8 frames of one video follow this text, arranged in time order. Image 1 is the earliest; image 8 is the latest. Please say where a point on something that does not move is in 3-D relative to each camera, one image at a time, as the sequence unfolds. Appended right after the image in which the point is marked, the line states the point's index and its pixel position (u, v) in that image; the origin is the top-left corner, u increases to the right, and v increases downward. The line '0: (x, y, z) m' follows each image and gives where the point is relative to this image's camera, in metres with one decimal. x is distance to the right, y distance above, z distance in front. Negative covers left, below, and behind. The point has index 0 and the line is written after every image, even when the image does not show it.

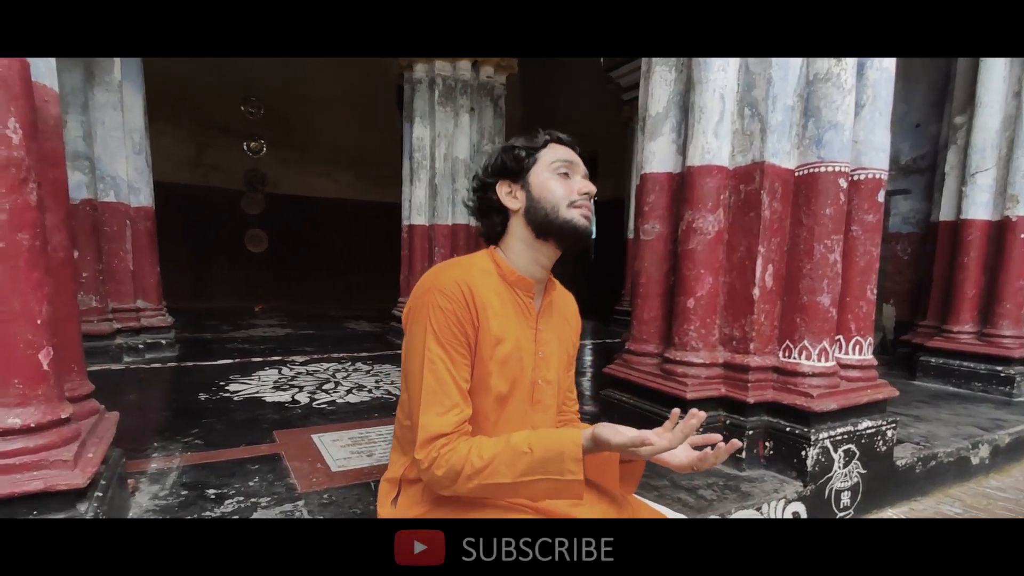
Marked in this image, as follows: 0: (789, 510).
0: (+0.8, -0.7, +1.7) m
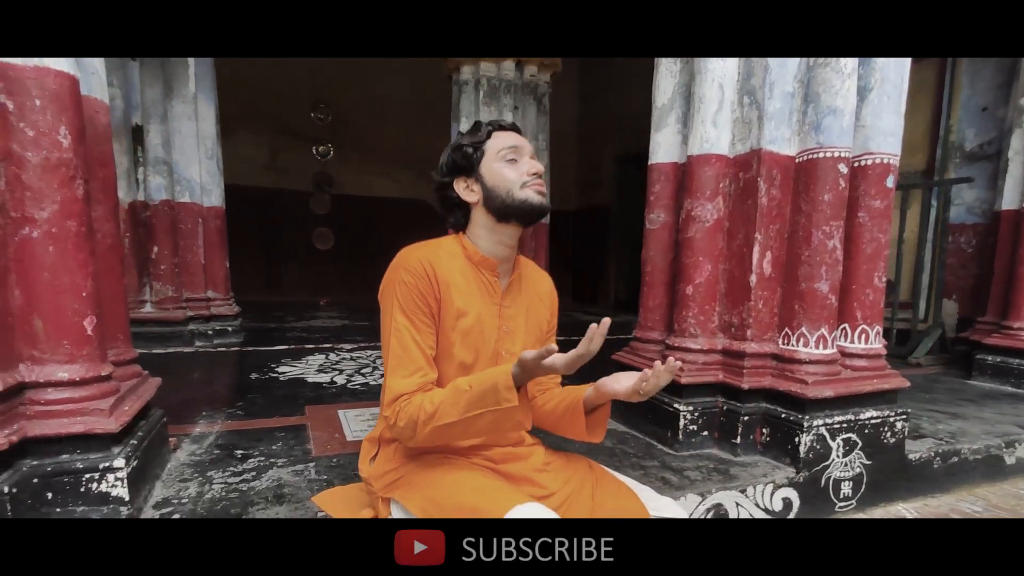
0: (+0.8, -0.6, +1.7) m
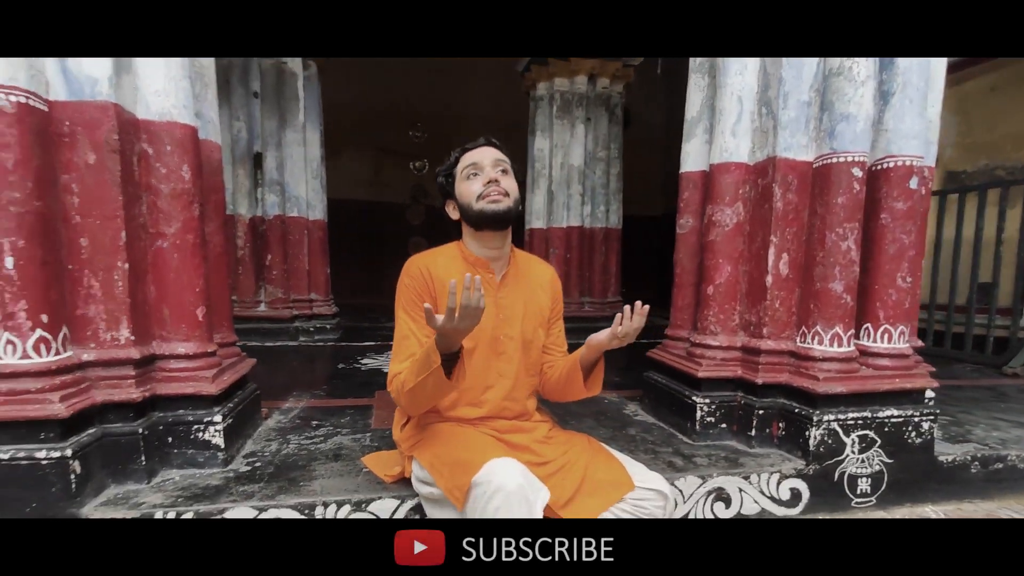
0: (+0.9, -0.6, +1.8) m
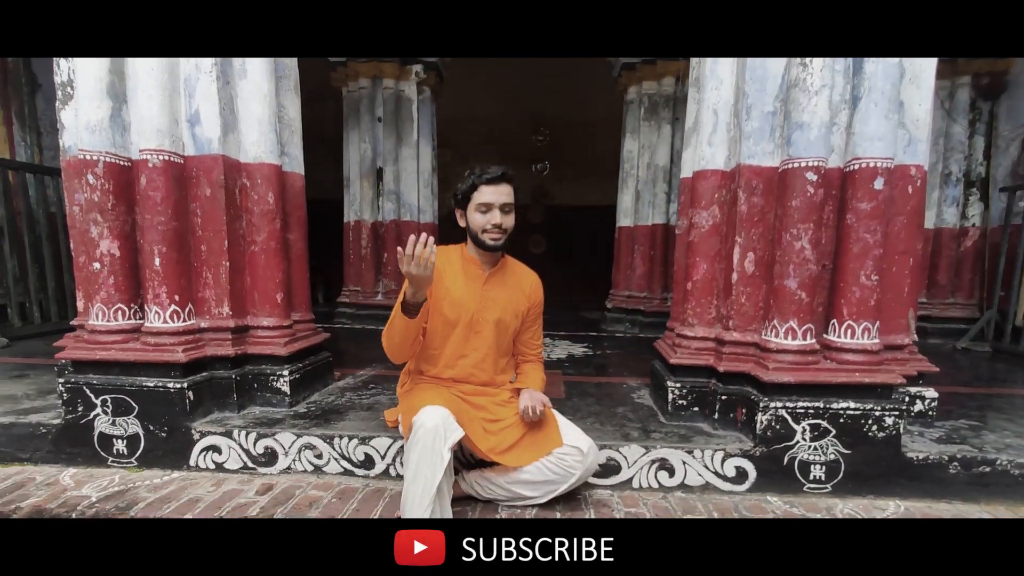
0: (+0.8, -0.6, +2.0) m
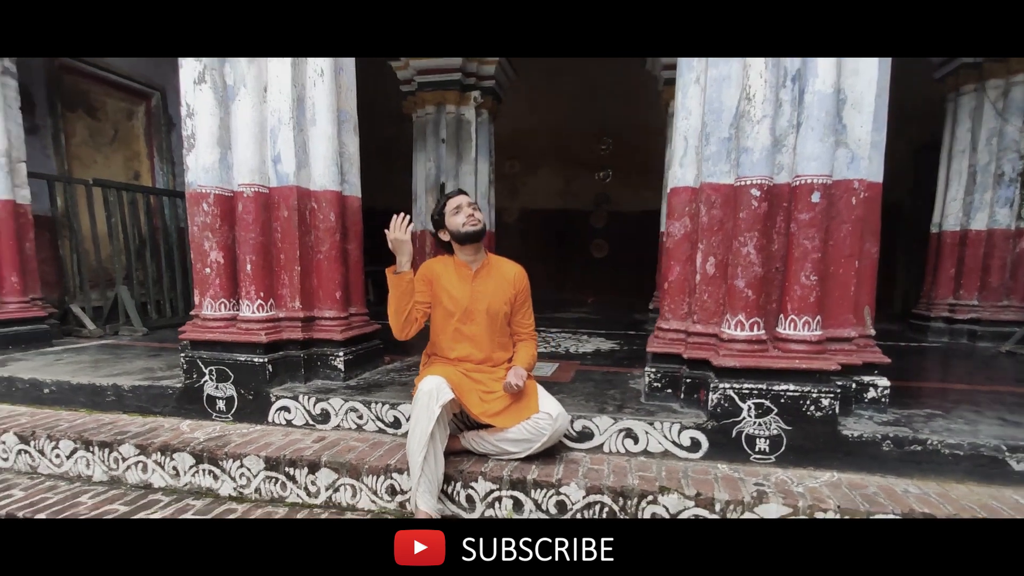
0: (+0.7, -0.6, +2.3) m
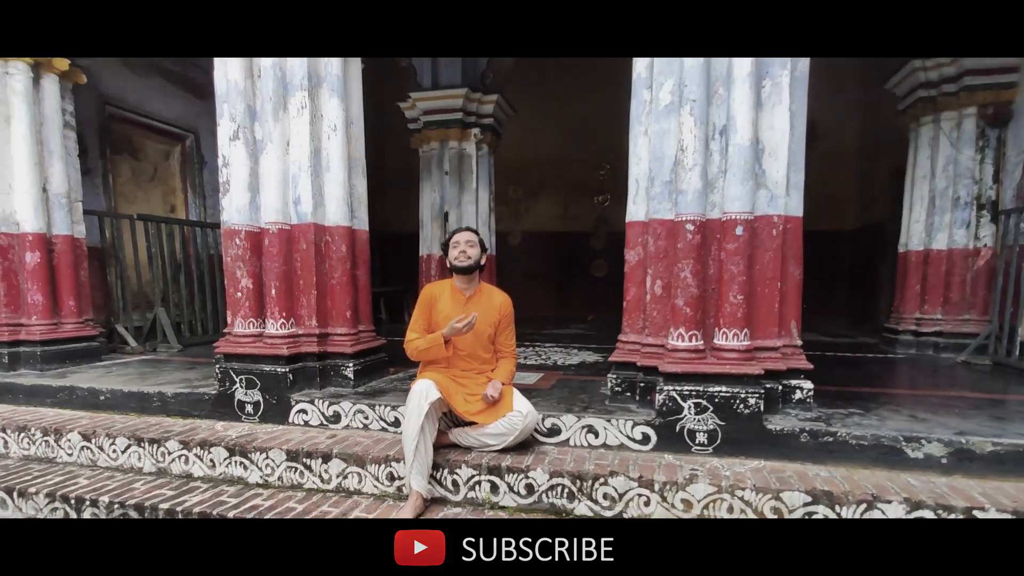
0: (+0.6, -0.7, +2.8) m
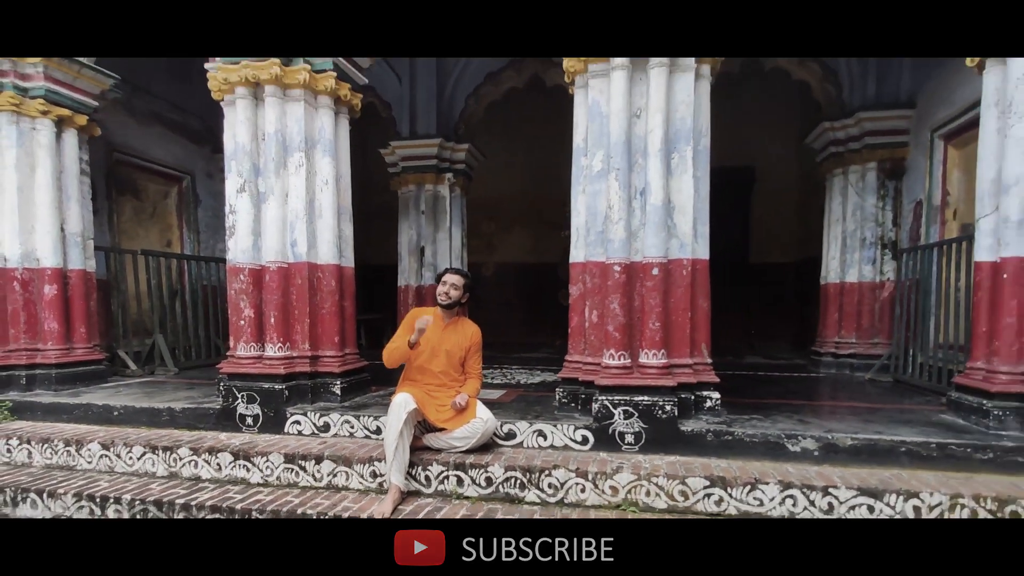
0: (+0.4, -0.9, +3.4) m
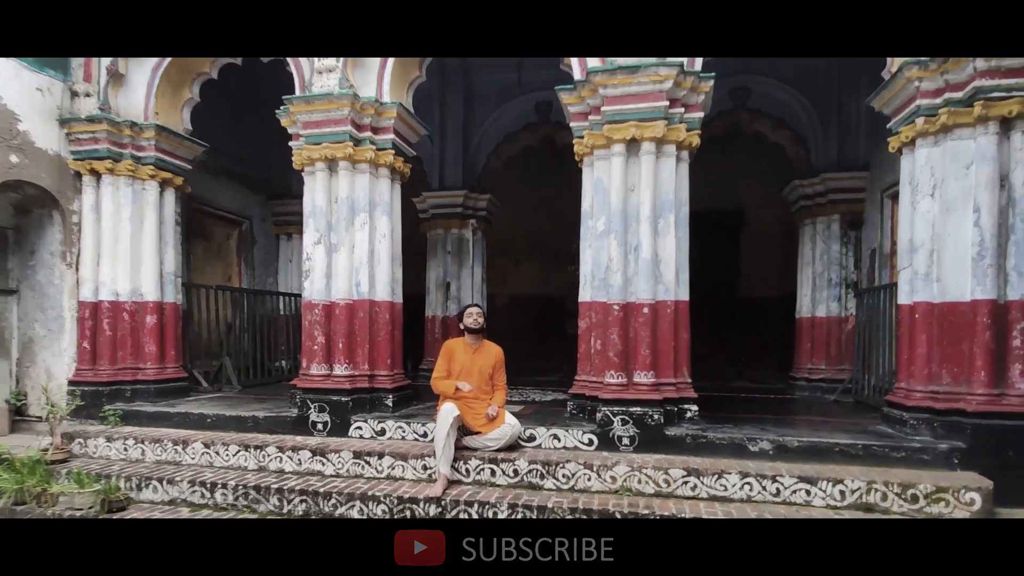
0: (+0.5, -1.1, +4.3) m
